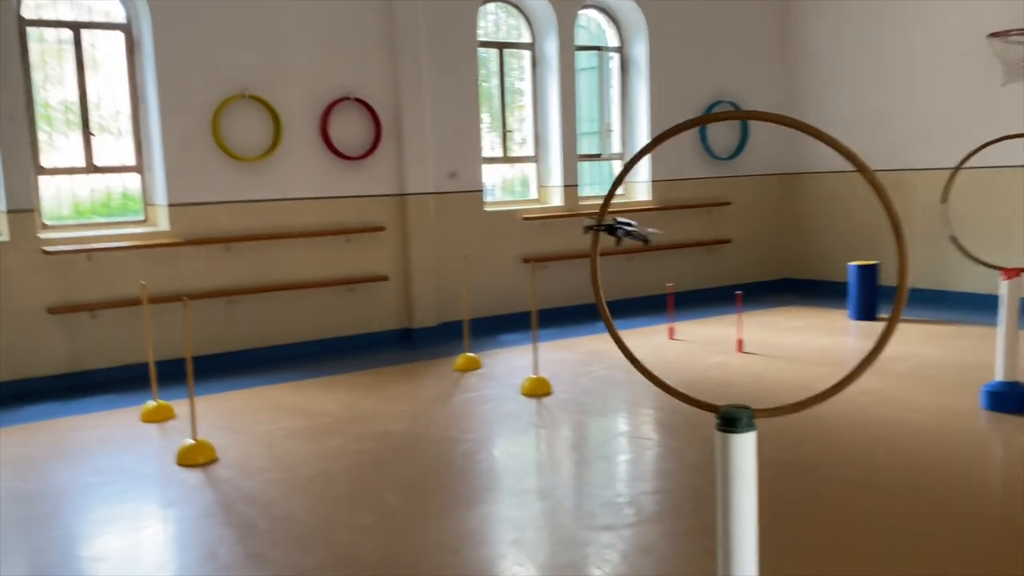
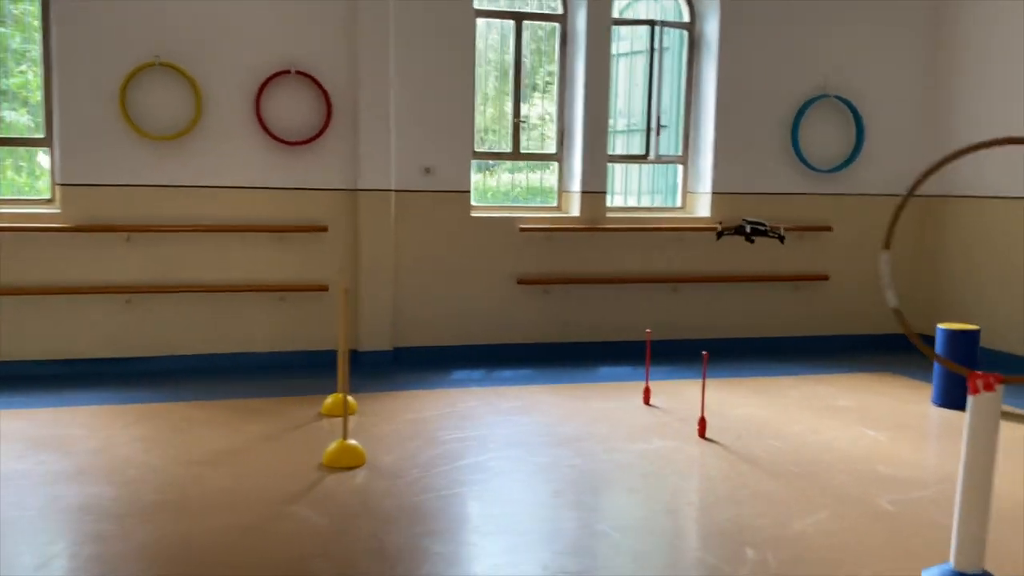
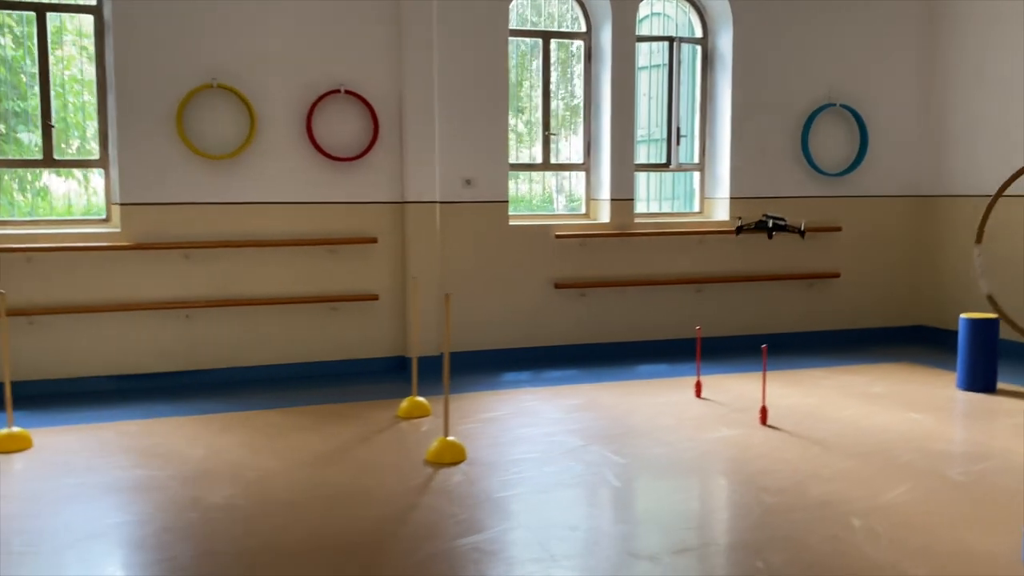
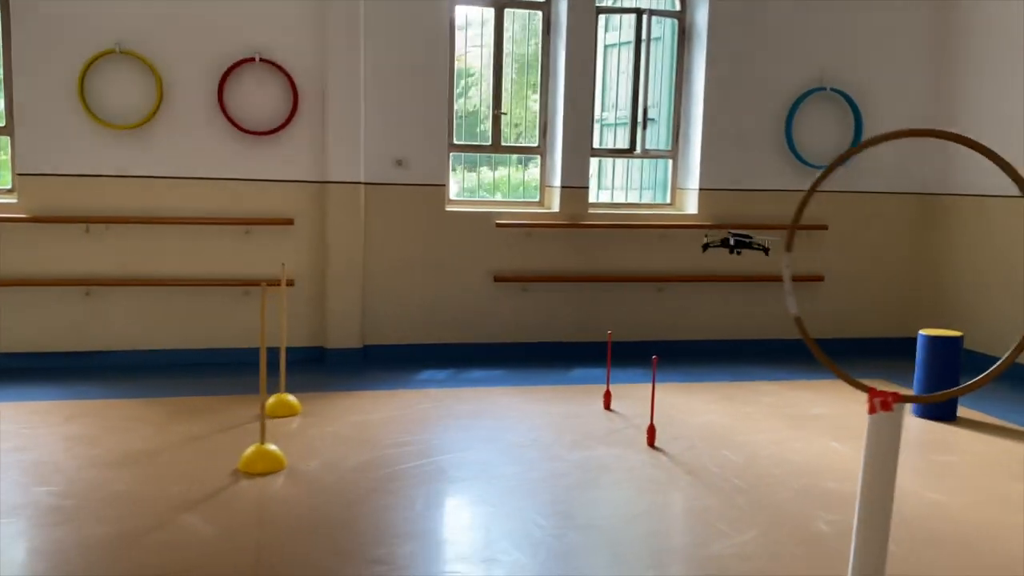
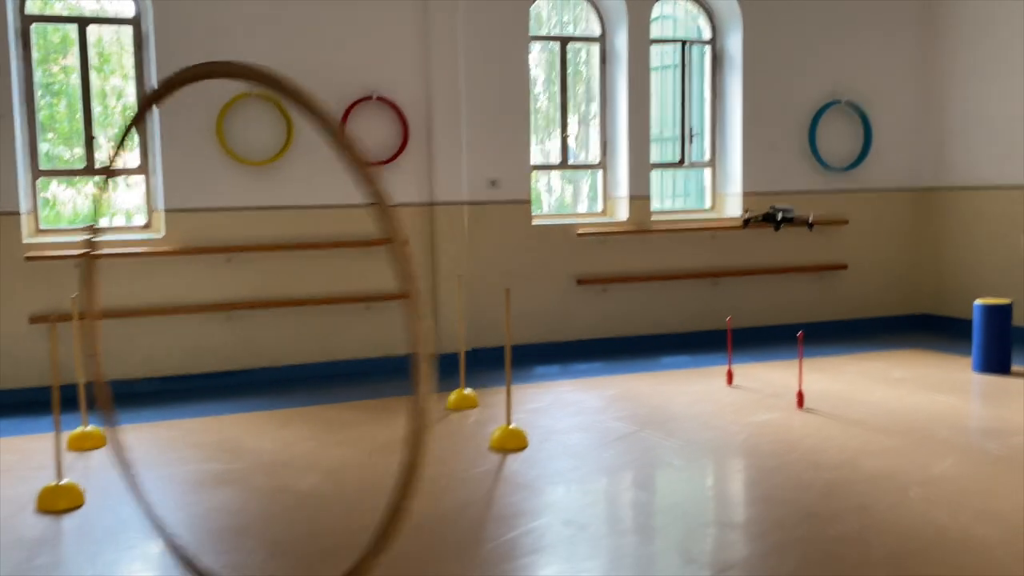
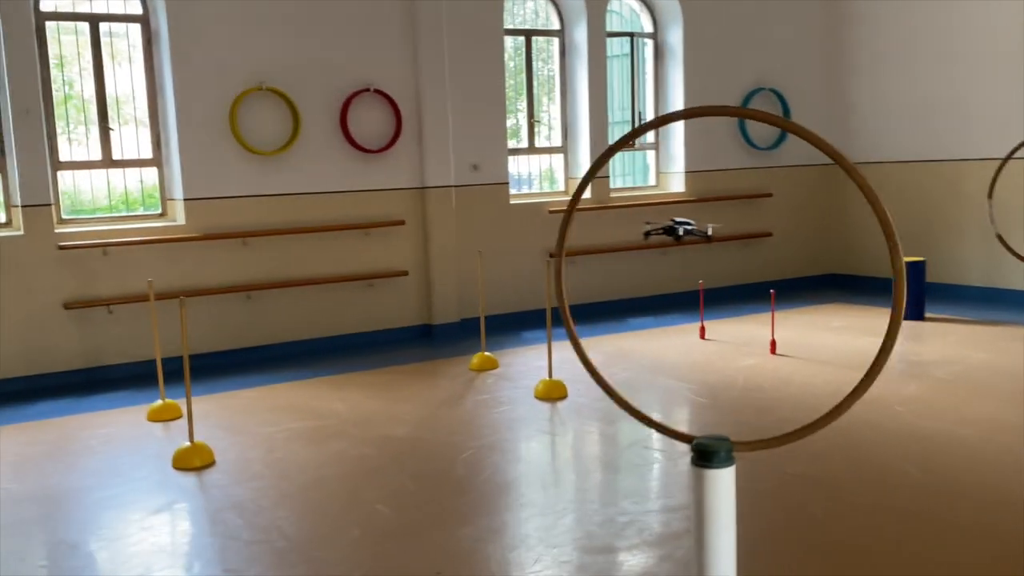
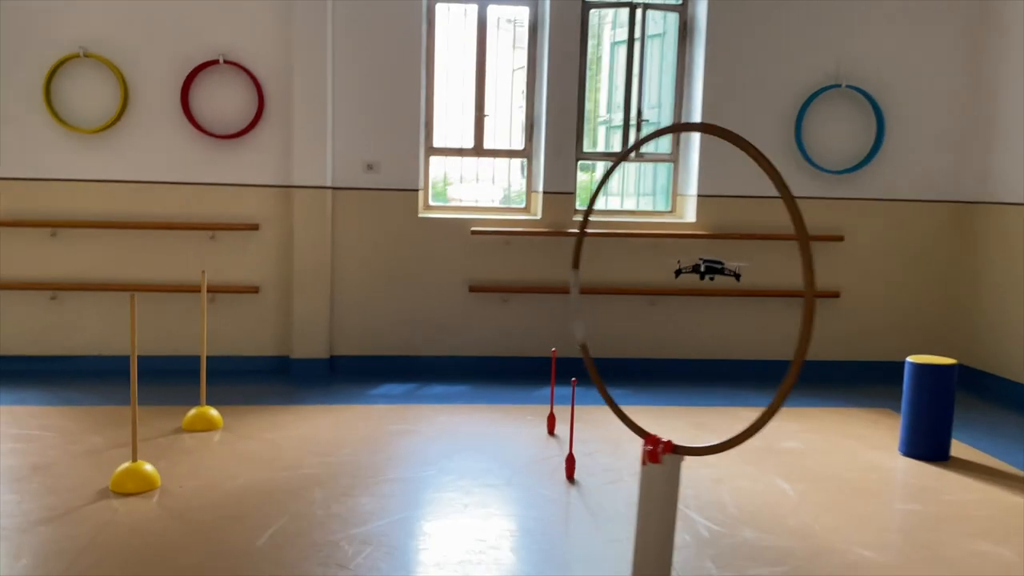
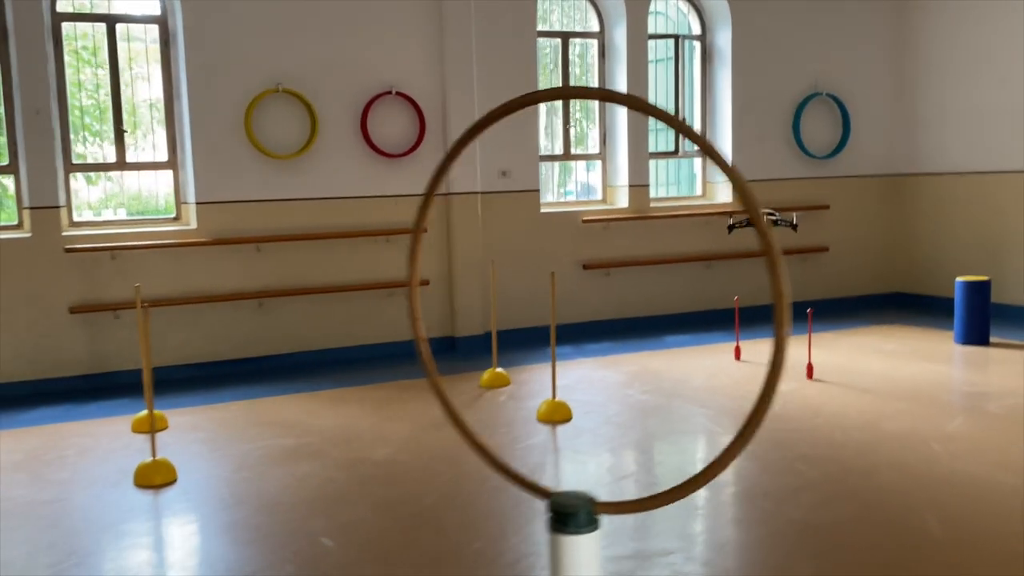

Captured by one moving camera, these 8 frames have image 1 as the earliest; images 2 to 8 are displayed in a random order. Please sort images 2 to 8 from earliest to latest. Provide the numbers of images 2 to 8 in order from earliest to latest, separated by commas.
6, 8, 5, 3, 2, 4, 7
